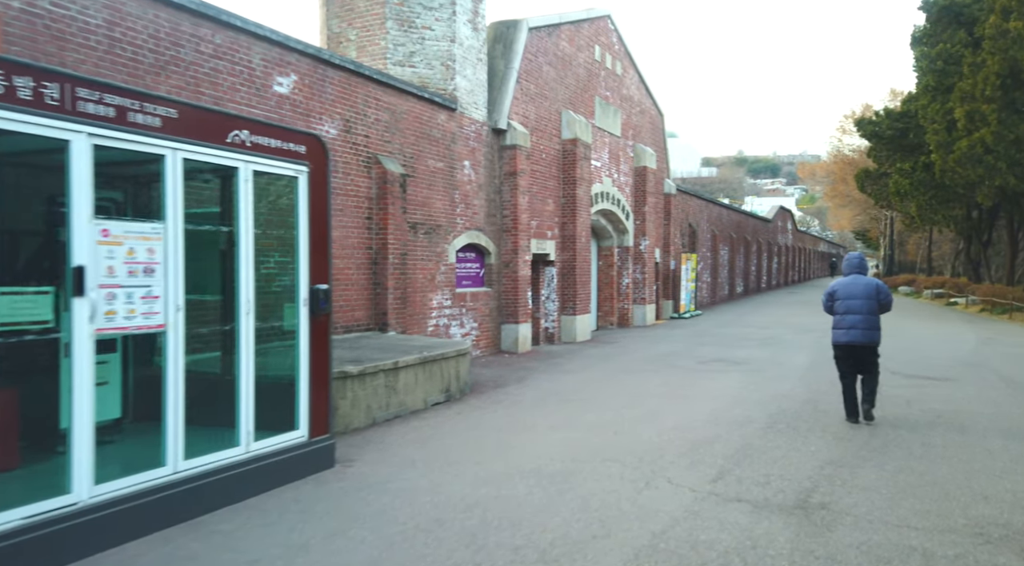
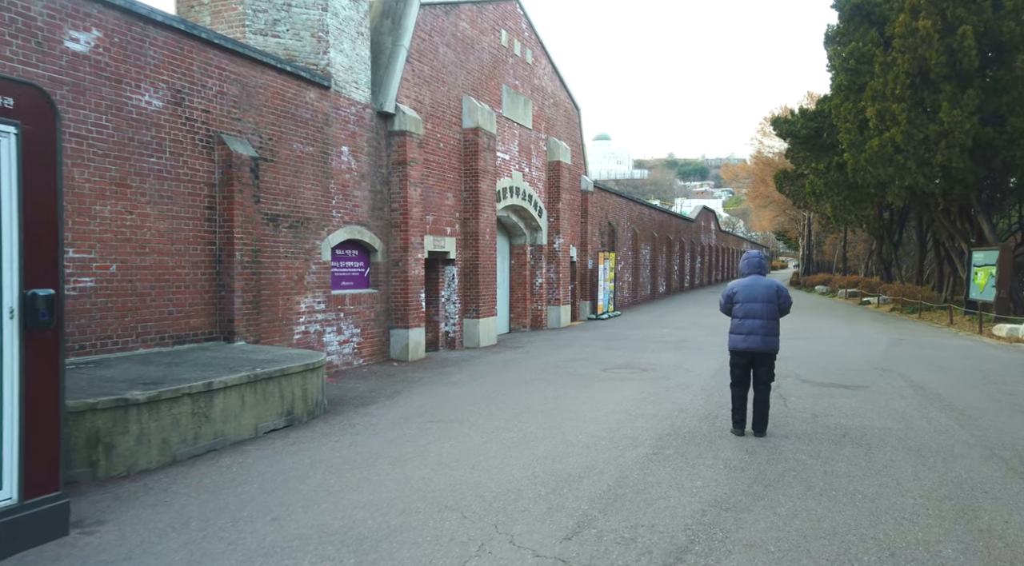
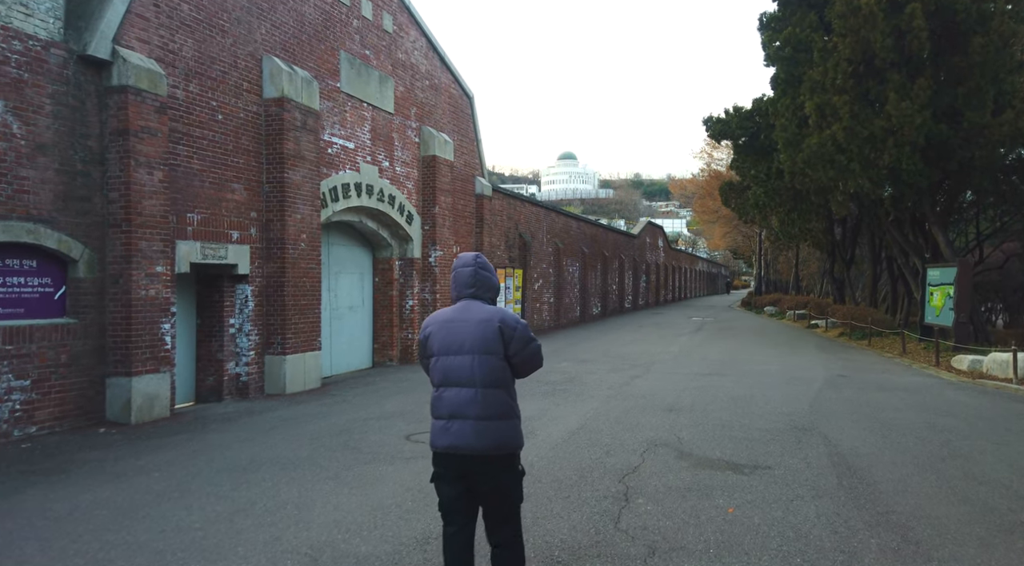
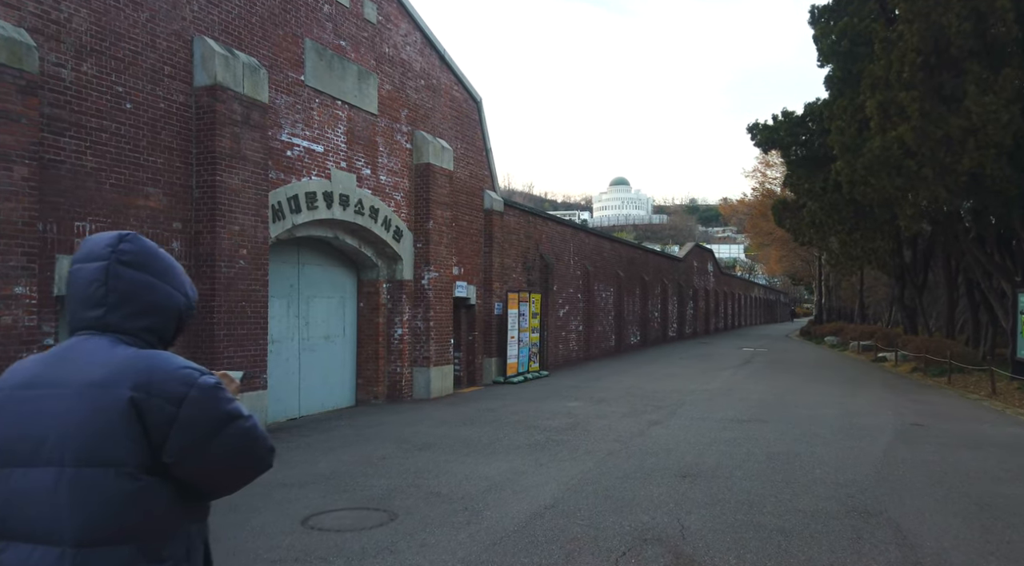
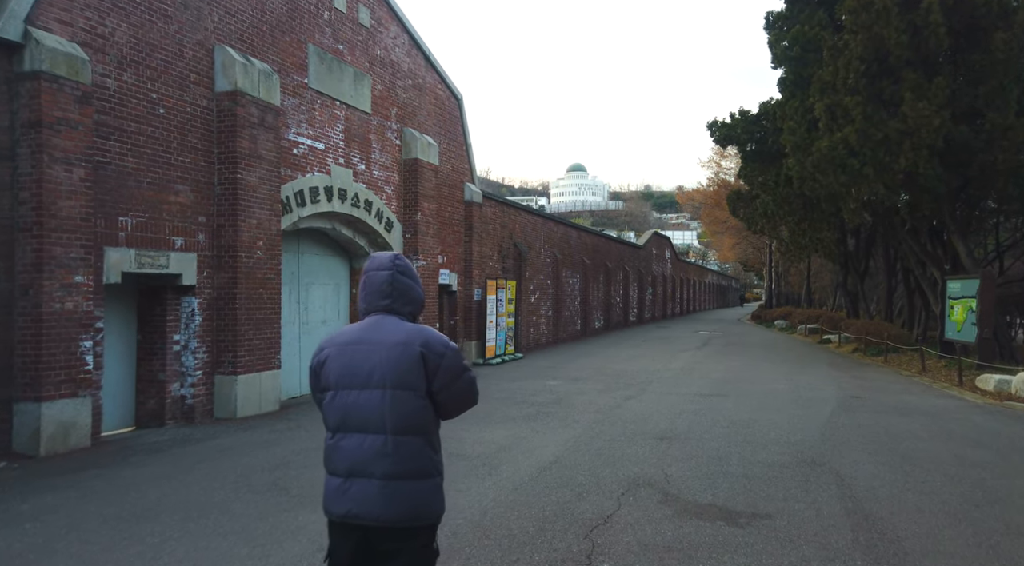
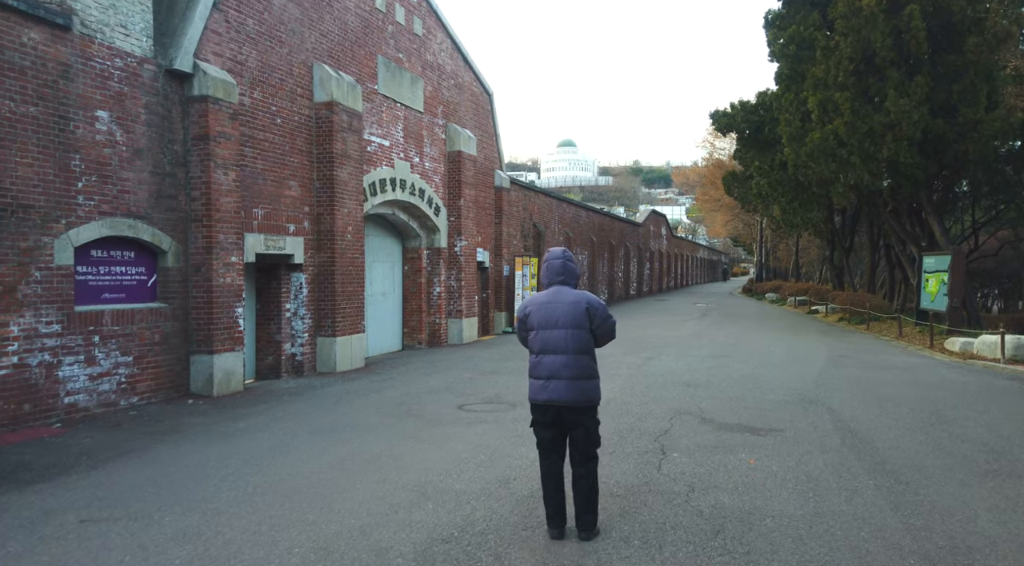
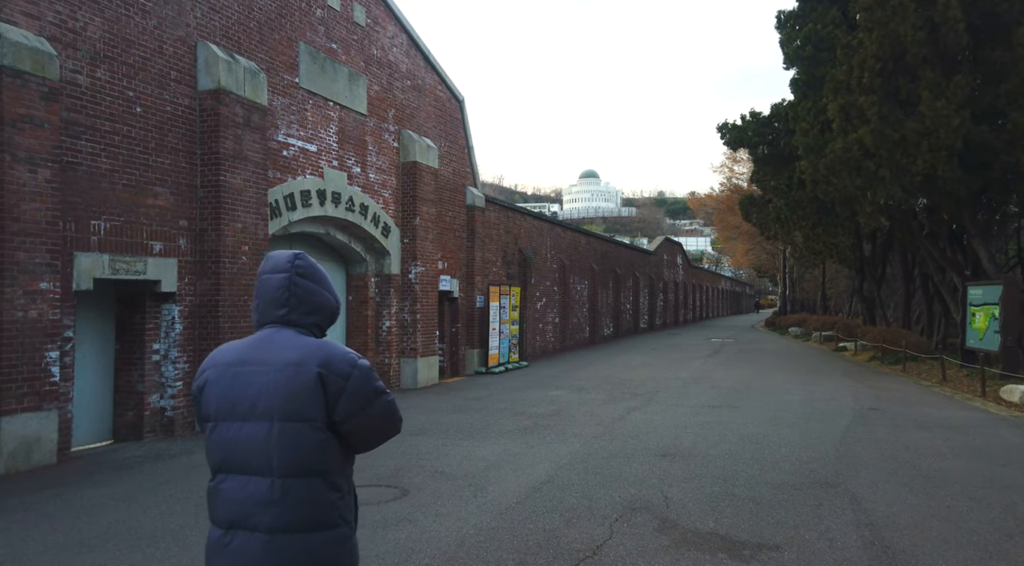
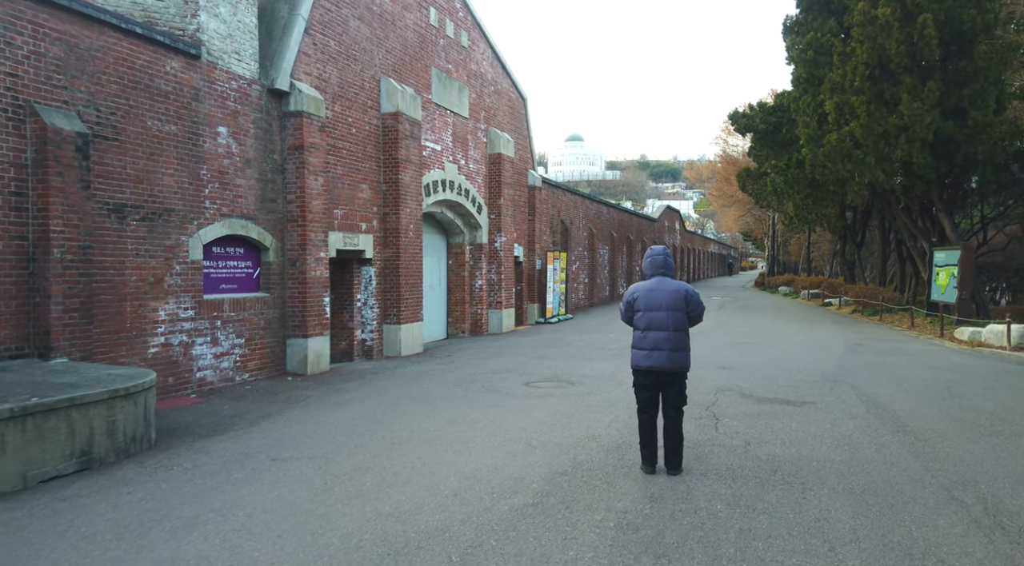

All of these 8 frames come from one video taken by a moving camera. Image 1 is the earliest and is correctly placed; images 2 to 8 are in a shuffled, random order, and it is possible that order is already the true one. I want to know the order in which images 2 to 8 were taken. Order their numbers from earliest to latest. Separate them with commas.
2, 8, 6, 3, 5, 7, 4
